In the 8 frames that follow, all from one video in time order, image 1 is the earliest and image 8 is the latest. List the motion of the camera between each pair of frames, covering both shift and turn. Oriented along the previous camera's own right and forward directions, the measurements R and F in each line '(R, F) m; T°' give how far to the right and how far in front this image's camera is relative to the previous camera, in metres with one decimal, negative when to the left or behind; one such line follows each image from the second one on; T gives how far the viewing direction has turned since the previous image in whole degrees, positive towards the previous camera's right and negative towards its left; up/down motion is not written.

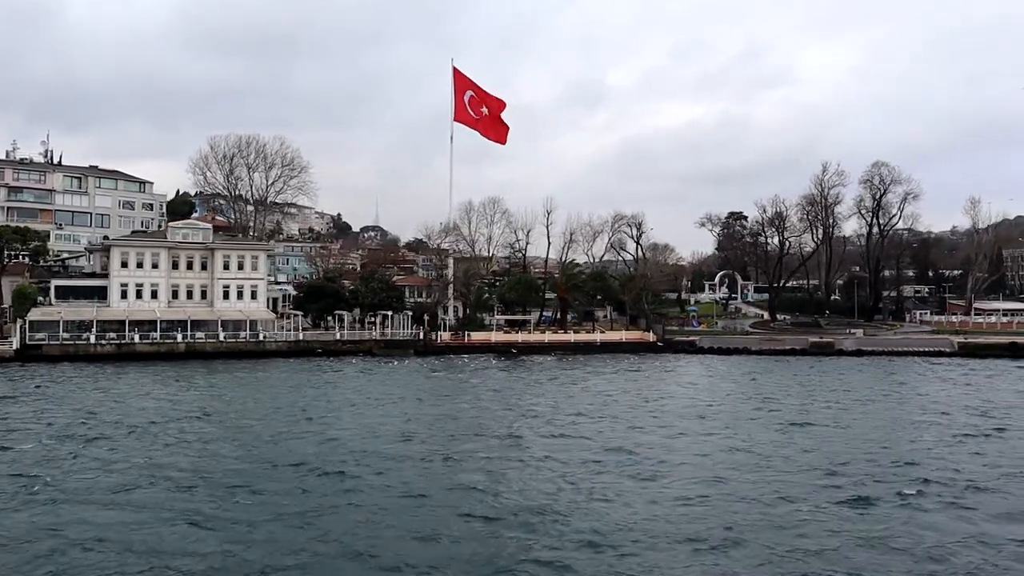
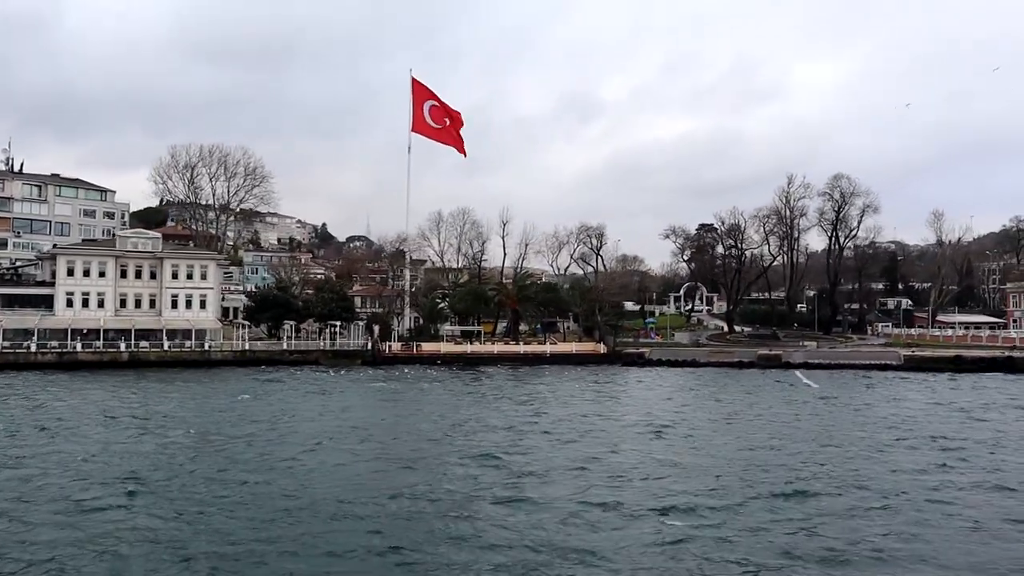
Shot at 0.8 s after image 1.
(+2.3, 0.0) m; 0°
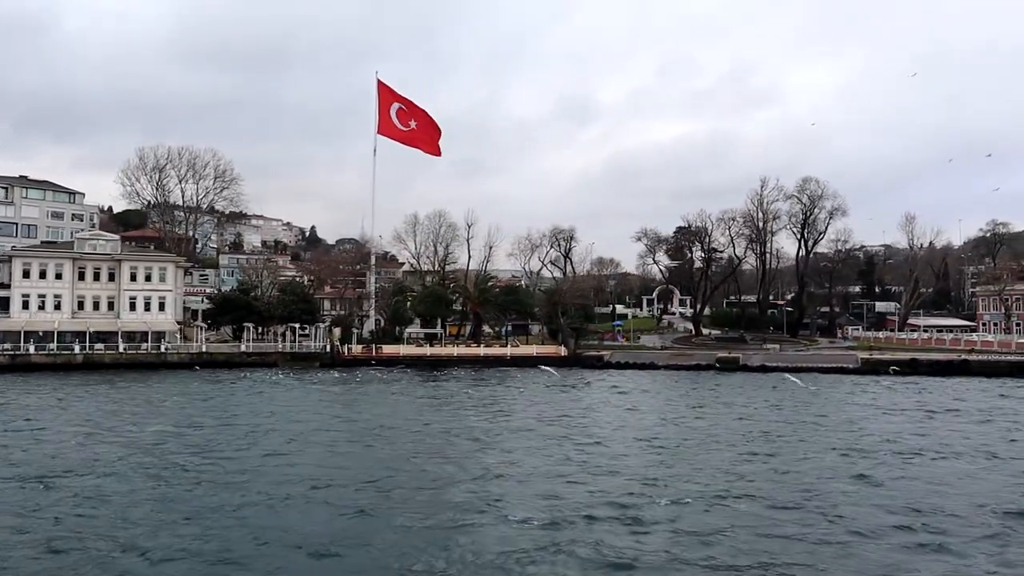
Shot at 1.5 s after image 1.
(+1.9, 0.0) m; 0°
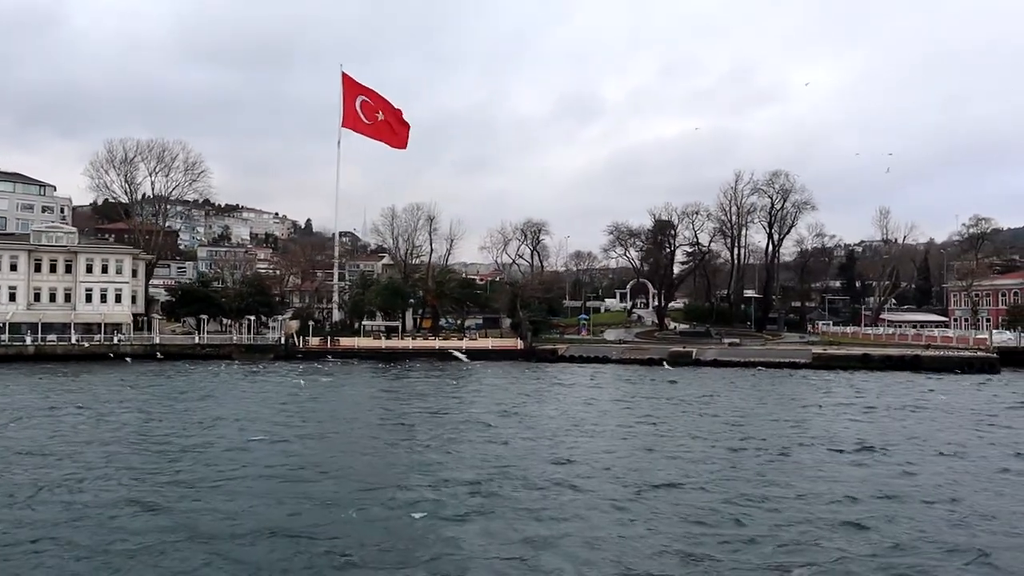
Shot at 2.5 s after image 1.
(+2.5, 0.0) m; -1°
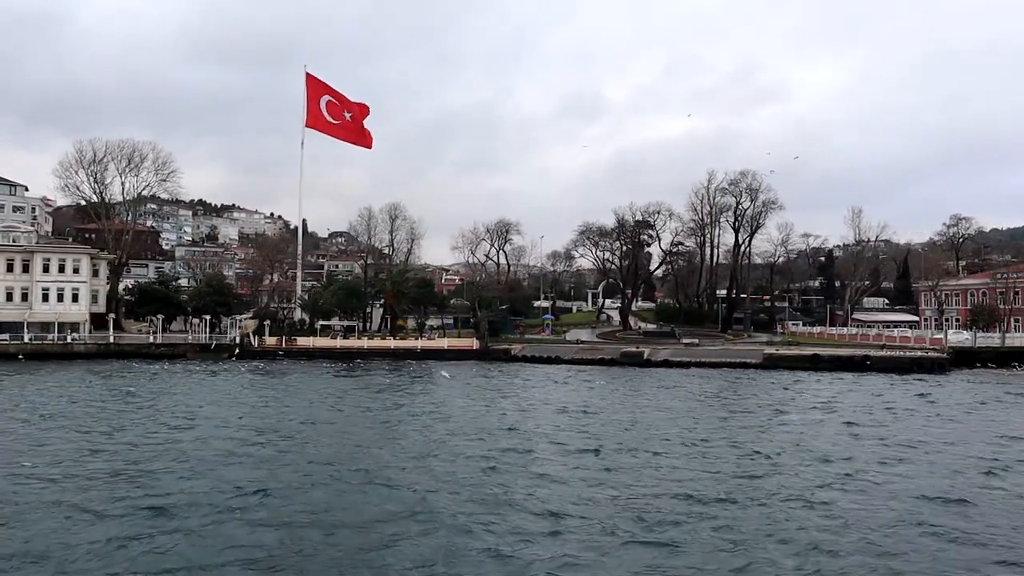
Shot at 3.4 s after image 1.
(+2.6, 0.0) m; -1°
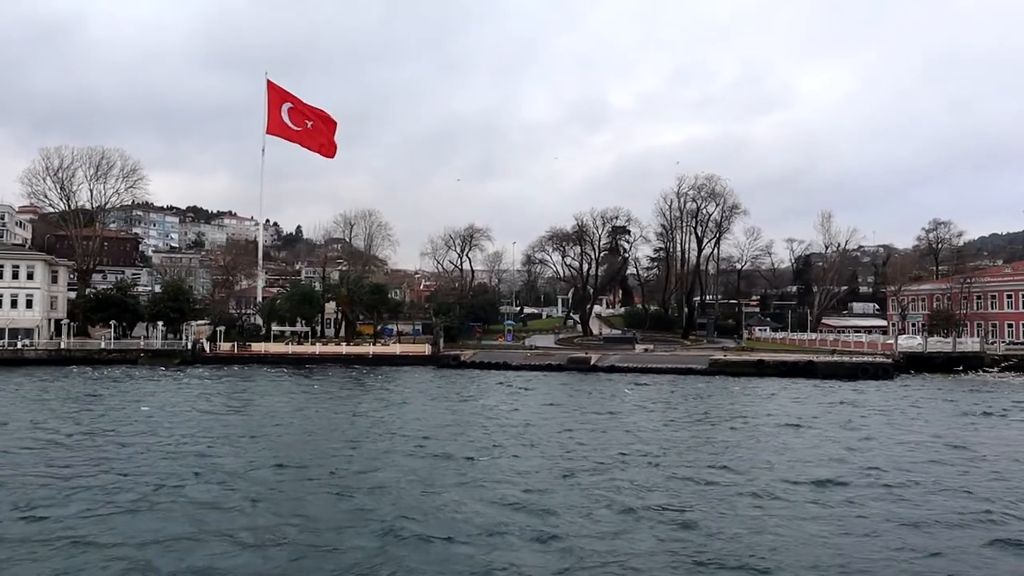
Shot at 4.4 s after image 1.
(+2.8, 0.0) m; -1°
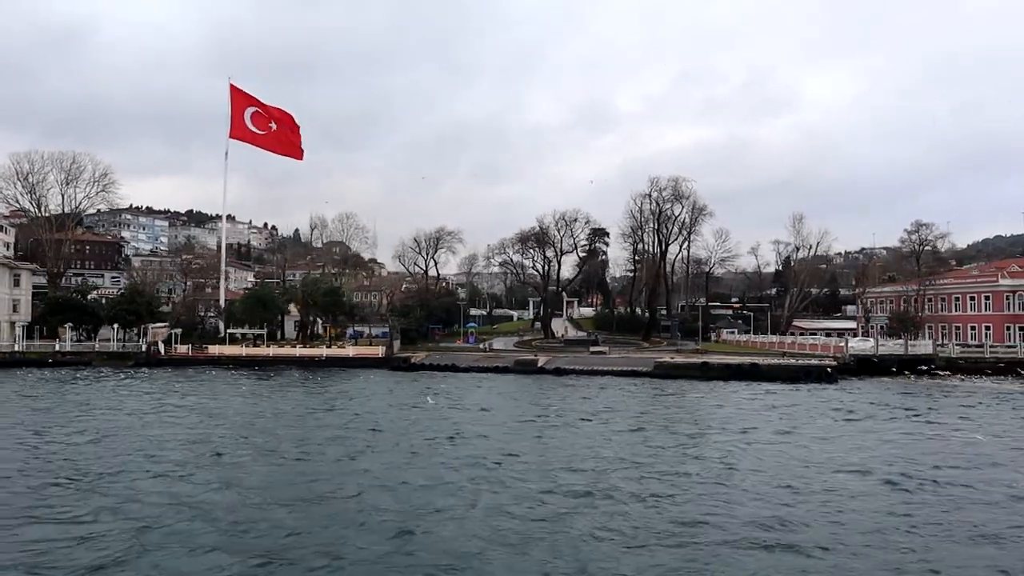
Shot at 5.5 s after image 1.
(+2.9, 0.0) m; -1°
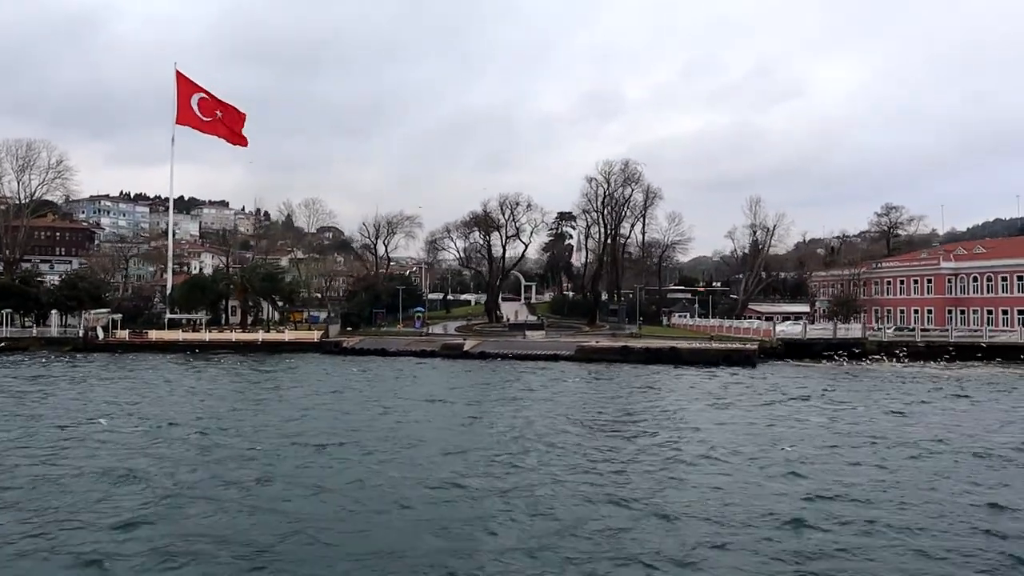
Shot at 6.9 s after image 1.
(+3.9, 0.0) m; -1°
